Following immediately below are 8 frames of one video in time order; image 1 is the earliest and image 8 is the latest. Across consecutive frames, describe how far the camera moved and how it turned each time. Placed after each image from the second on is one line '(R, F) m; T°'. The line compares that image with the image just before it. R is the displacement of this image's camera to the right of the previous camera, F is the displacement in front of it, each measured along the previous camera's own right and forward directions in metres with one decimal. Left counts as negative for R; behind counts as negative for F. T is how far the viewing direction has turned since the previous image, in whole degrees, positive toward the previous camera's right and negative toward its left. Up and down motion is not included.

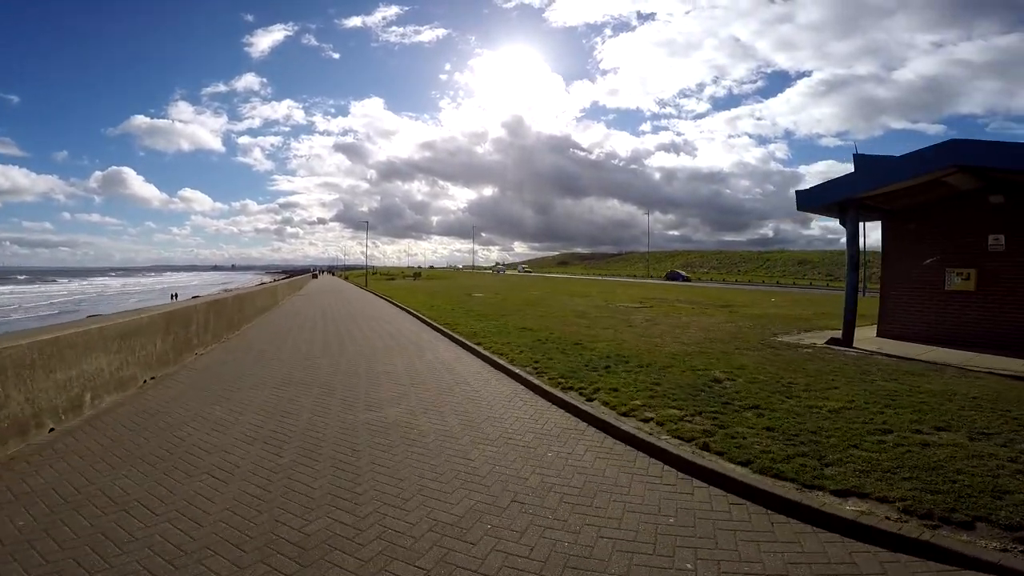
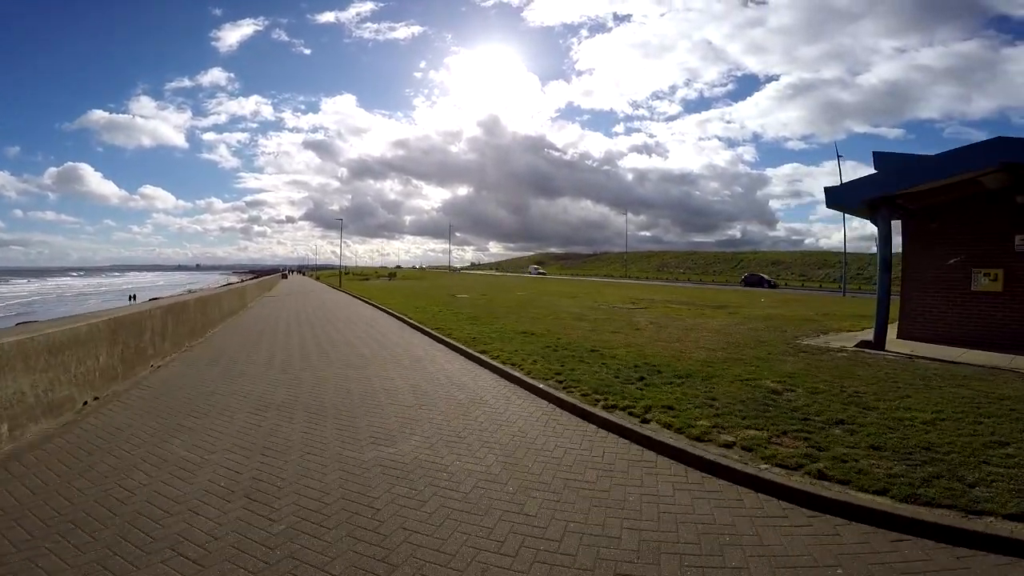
(-0.7, +1.3) m; +3°
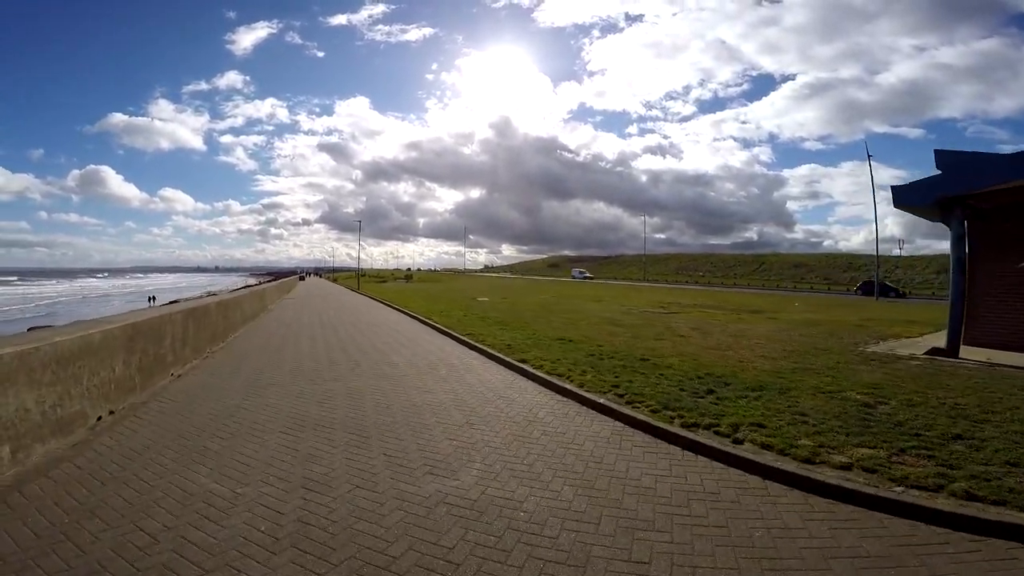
(-0.6, +0.8) m; -1°
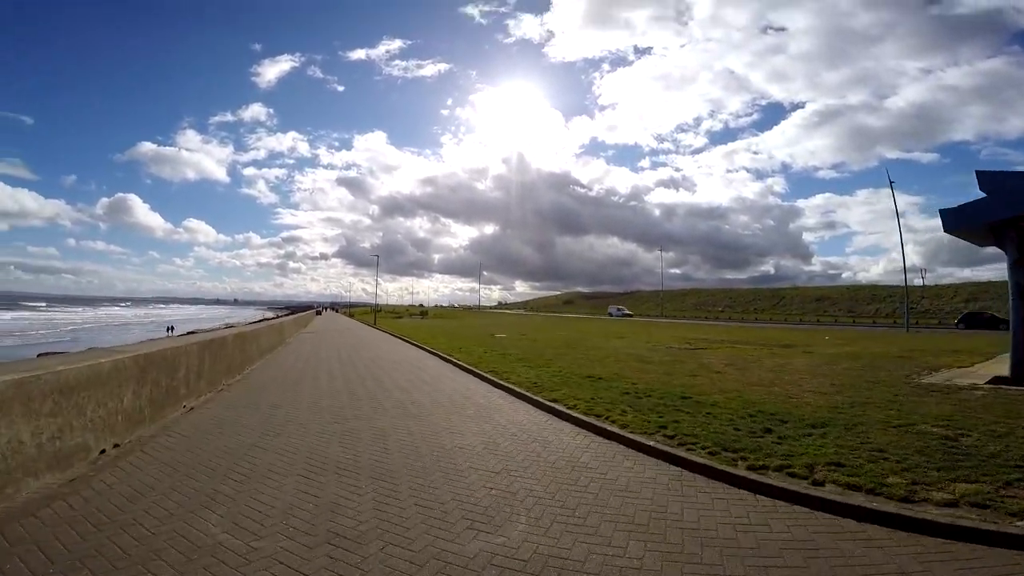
(-0.3, +0.5) m; -2°
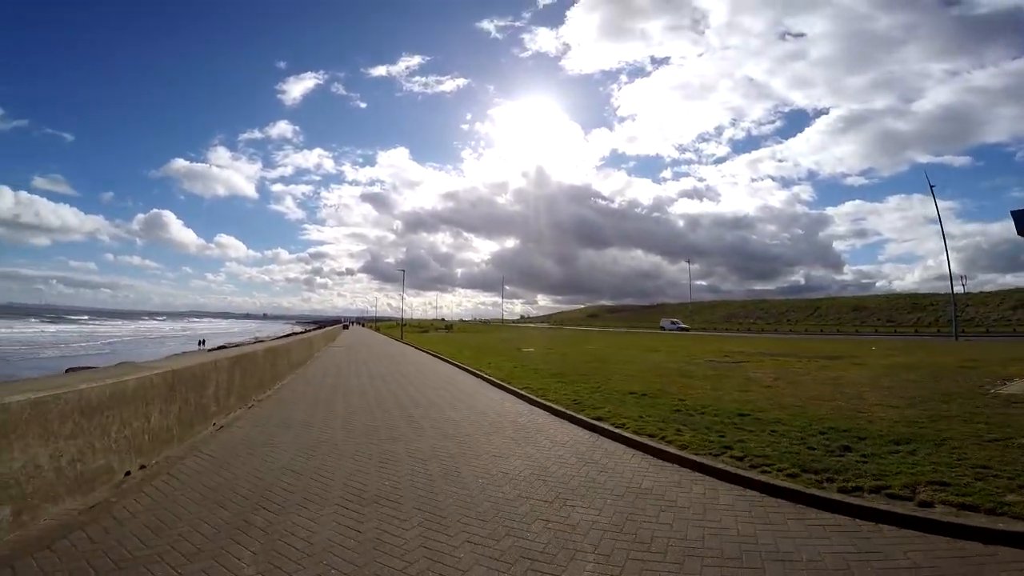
(-0.3, +0.5) m; -3°
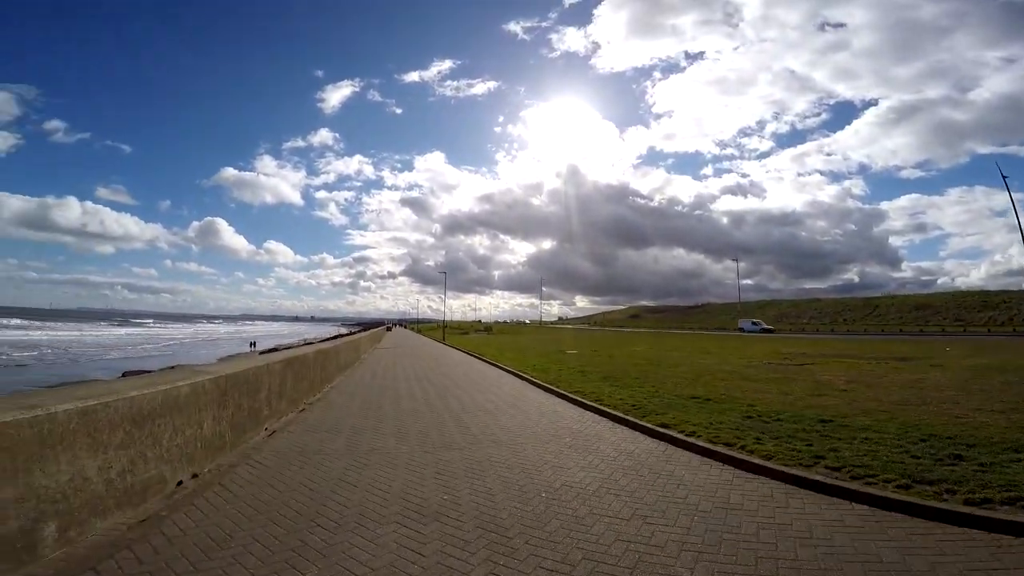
(-0.2, +0.5) m; -4°
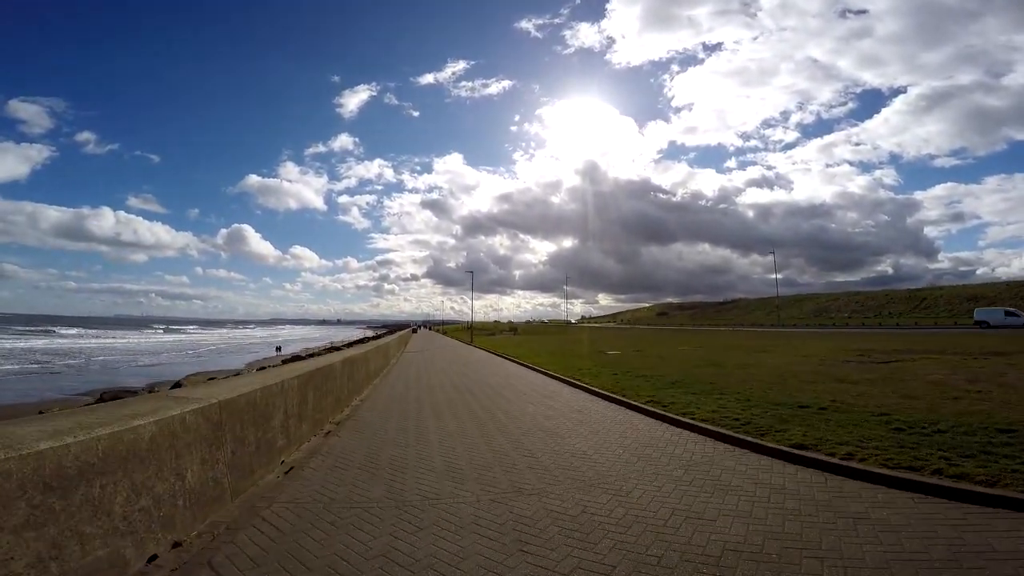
(-0.7, +1.9) m; -2°
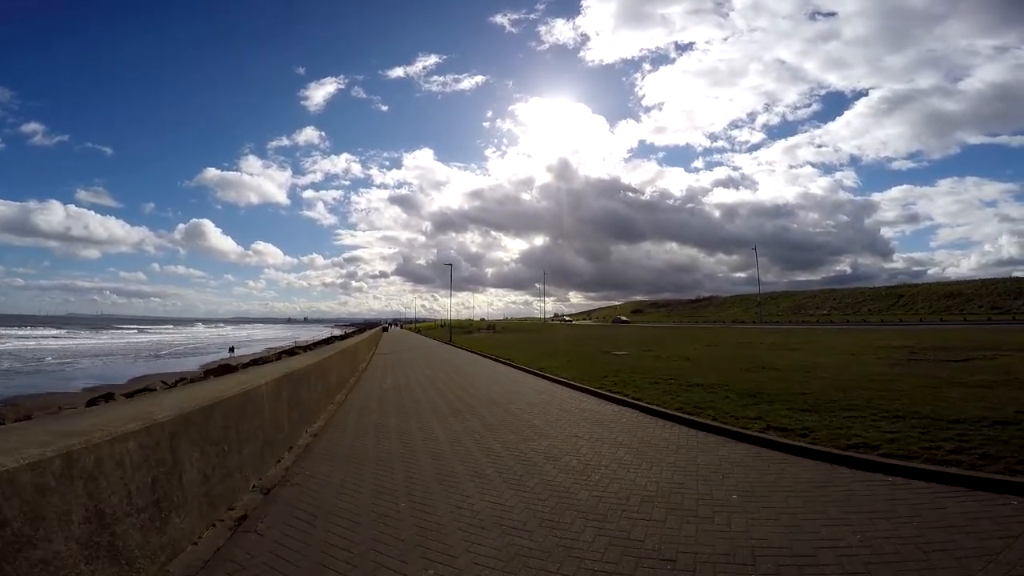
(-1.0, +3.9) m; +3°
